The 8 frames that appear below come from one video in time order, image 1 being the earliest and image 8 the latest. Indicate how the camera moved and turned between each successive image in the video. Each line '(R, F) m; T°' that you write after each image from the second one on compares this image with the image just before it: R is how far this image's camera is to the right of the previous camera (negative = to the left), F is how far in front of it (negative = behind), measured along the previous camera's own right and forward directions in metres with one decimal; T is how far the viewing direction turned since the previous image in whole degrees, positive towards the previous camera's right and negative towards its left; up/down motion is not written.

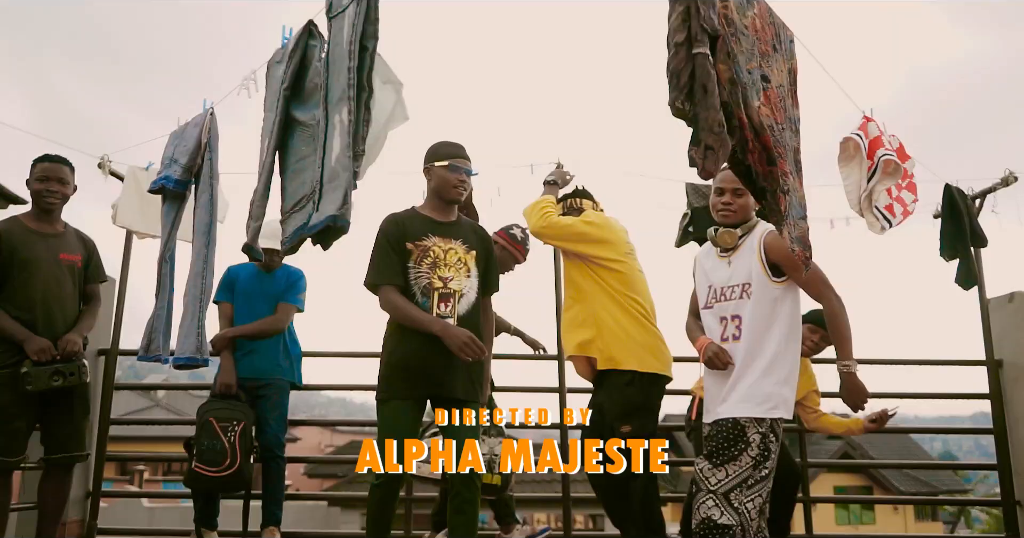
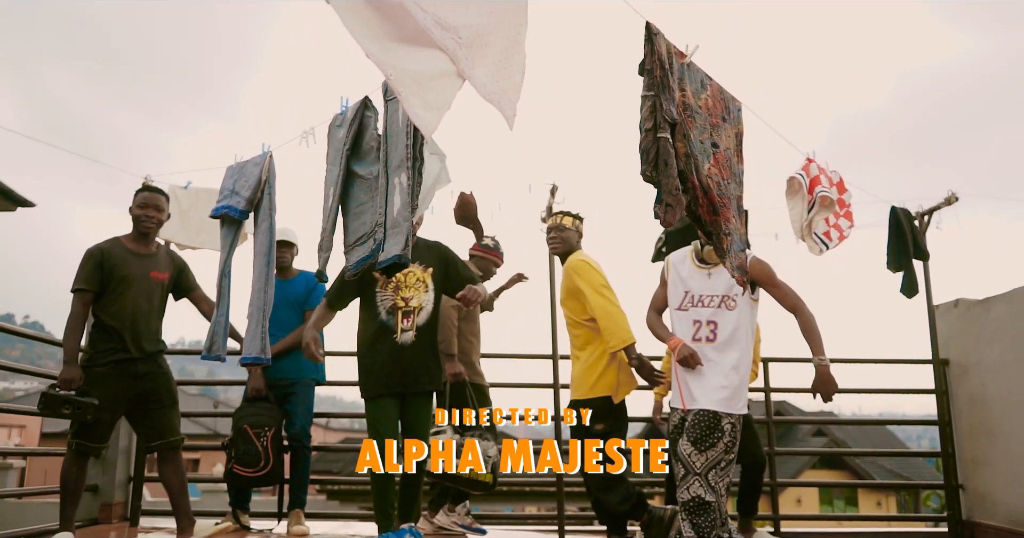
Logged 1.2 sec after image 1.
(0.0, -0.5) m; +1°
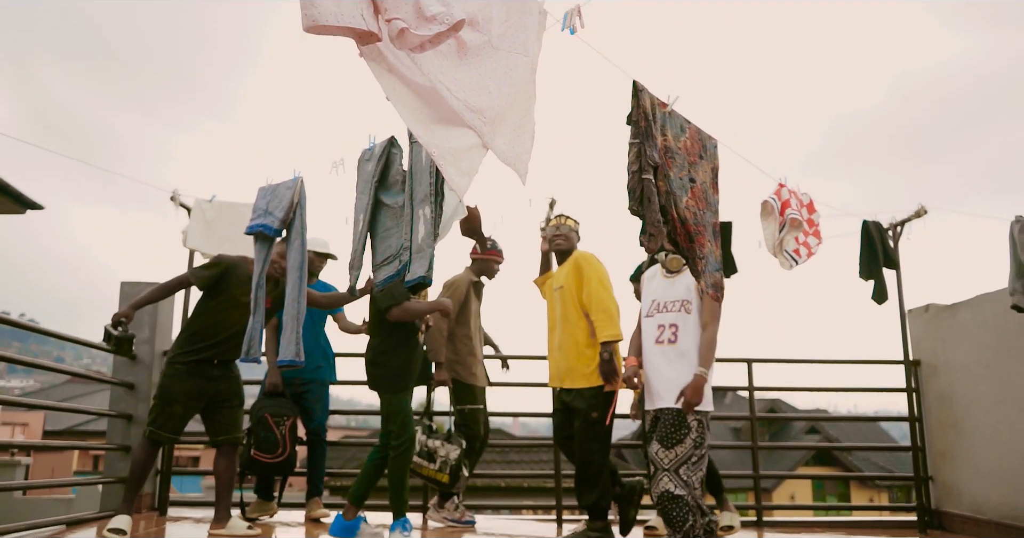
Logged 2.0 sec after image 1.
(0.0, -0.4) m; 0°
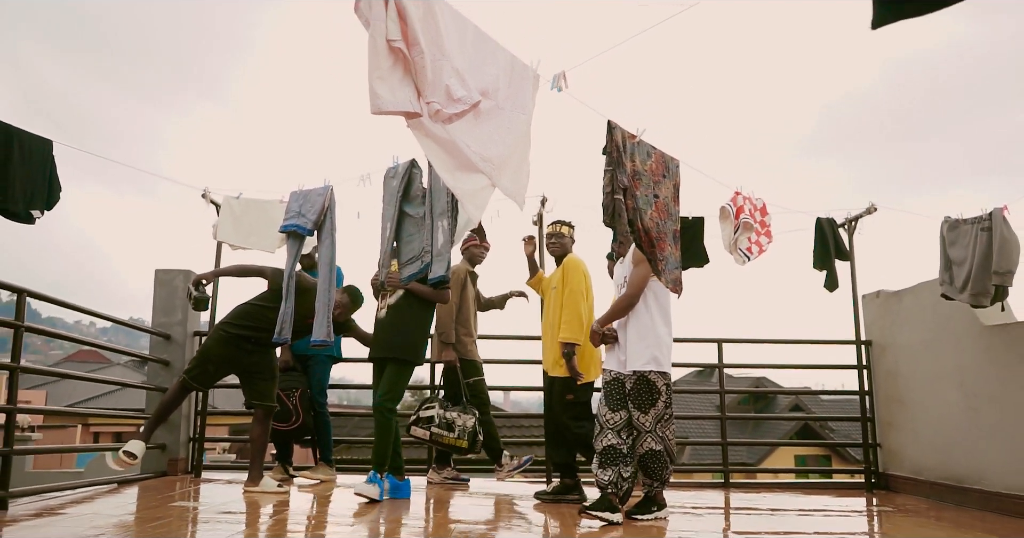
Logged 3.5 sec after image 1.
(0.0, -0.6) m; +1°
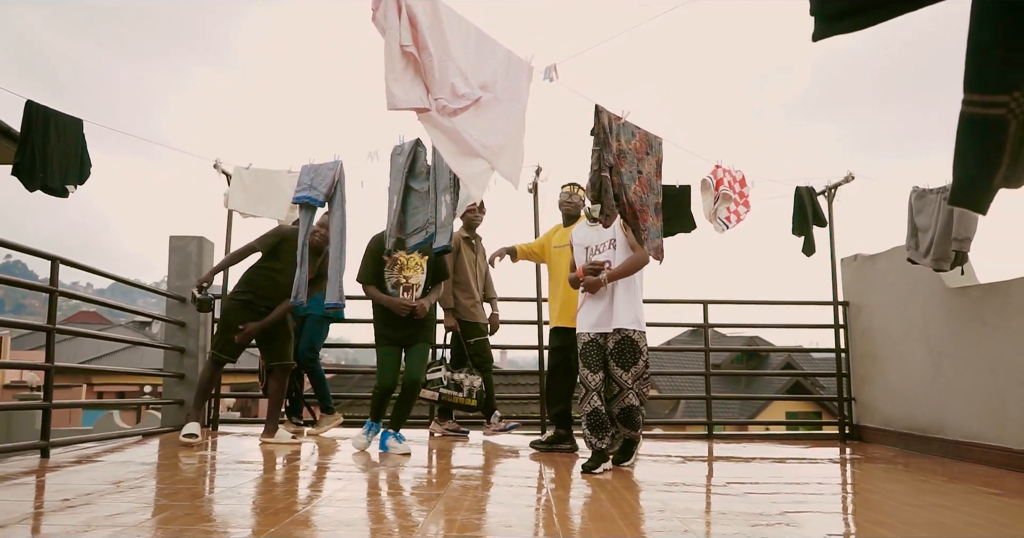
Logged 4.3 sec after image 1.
(0.0, -0.3) m; 0°
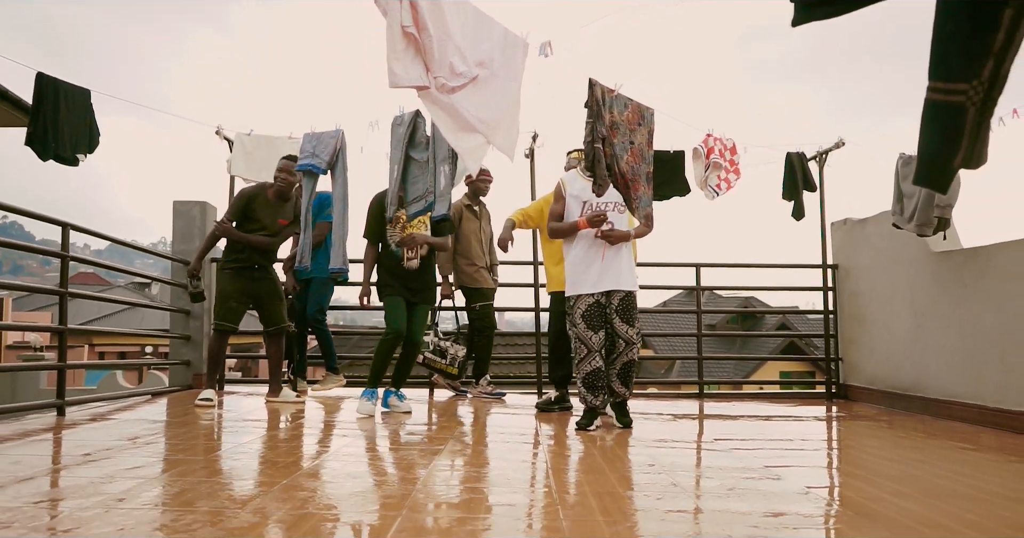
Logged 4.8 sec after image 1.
(0.0, -0.1) m; 0°
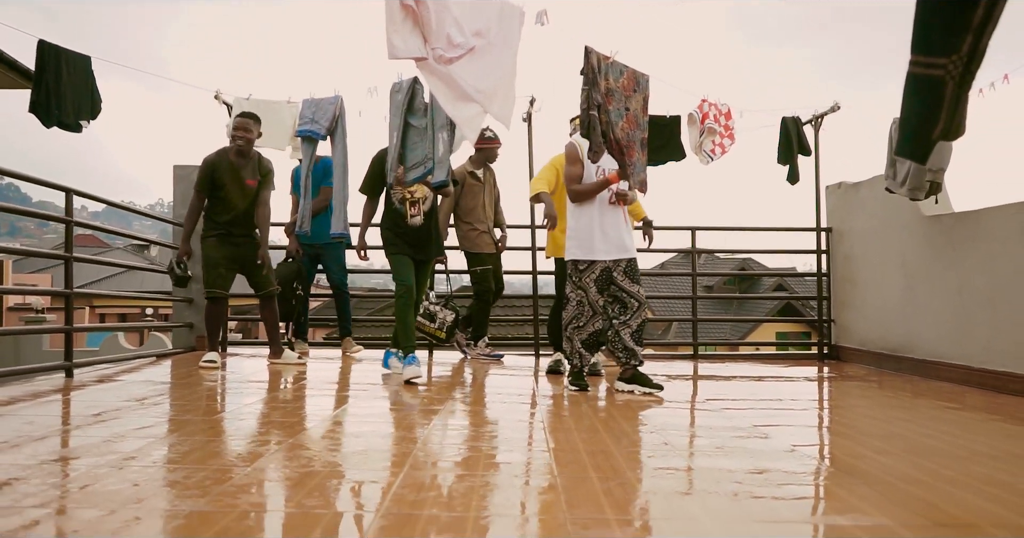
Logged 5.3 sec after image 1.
(0.0, -0.1) m; 0°
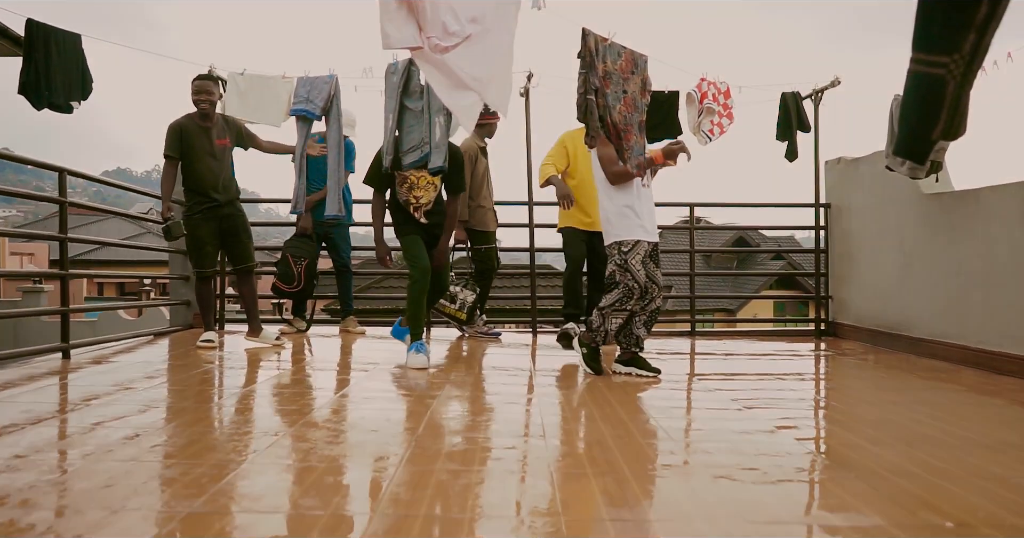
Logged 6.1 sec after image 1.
(0.0, 0.0) m; 0°
